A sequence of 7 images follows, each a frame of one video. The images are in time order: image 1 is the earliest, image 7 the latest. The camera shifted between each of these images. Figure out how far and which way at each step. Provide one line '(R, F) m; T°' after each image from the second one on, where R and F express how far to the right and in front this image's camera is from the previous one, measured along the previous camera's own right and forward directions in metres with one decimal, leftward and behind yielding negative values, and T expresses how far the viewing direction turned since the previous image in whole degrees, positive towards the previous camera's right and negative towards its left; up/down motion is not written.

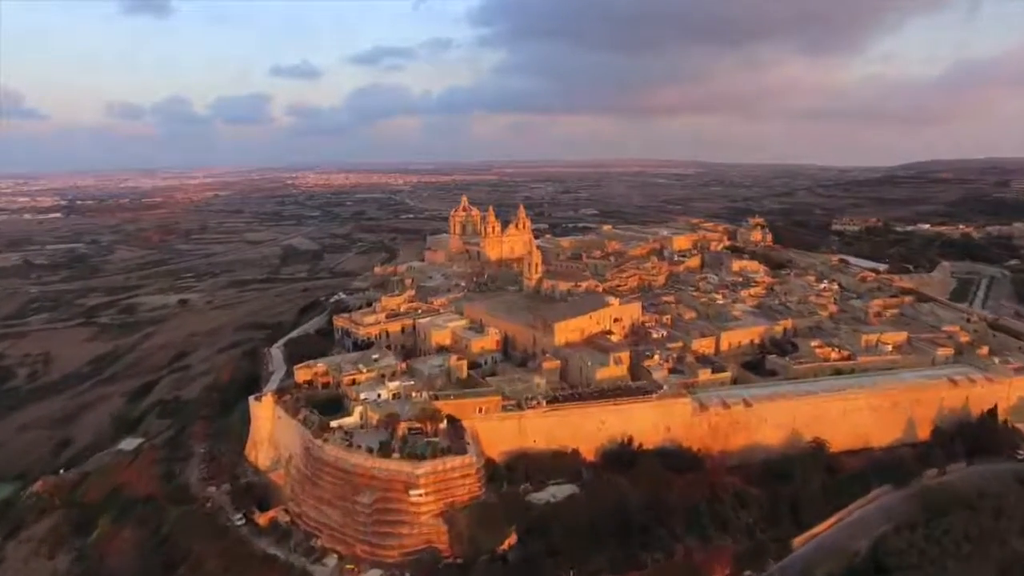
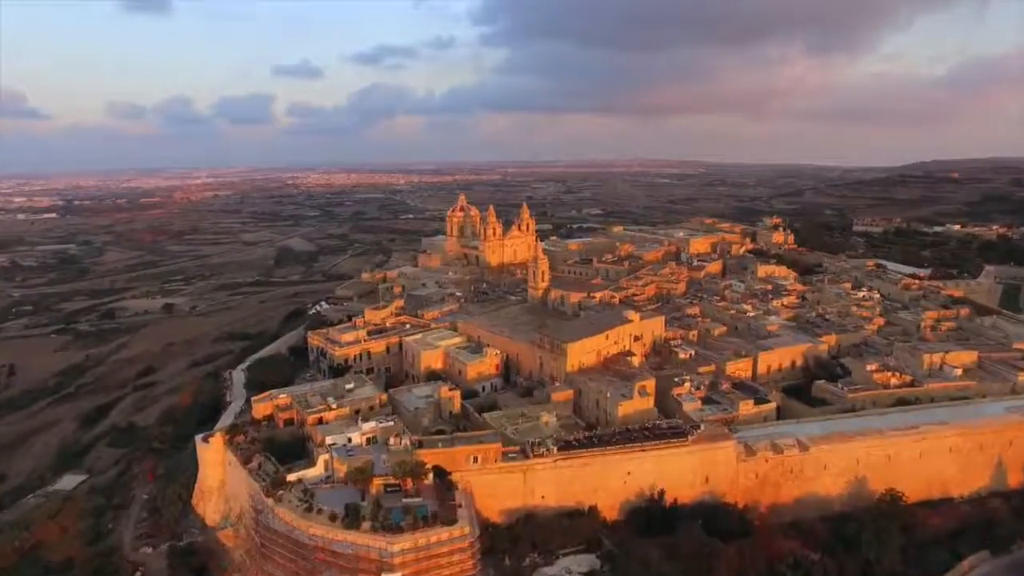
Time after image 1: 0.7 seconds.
(0.0, +6.2) m; 0°
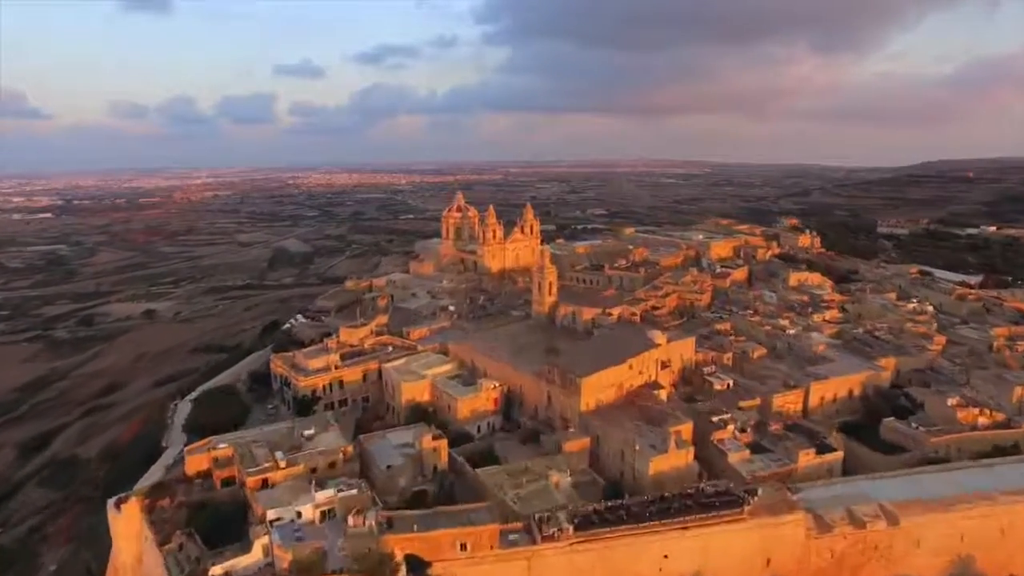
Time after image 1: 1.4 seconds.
(0.0, +6.3) m; 0°
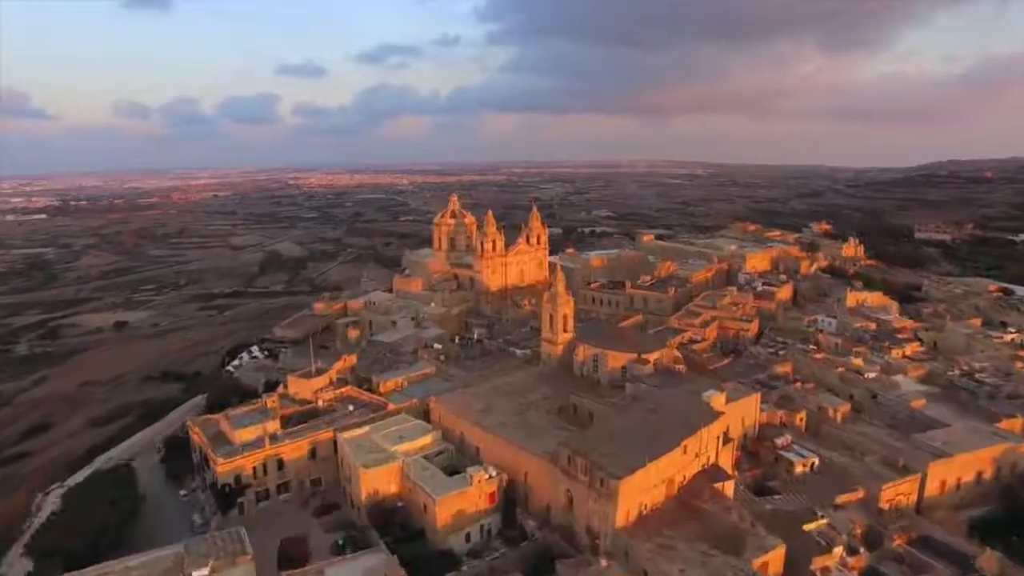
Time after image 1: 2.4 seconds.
(0.0, +8.6) m; 0°
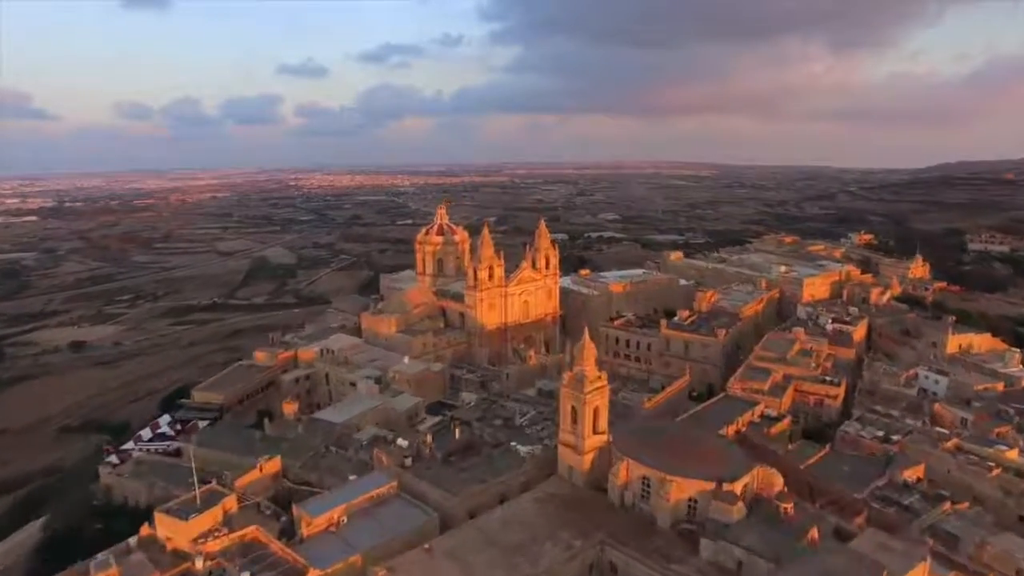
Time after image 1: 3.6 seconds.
(0.0, +10.2) m; 0°
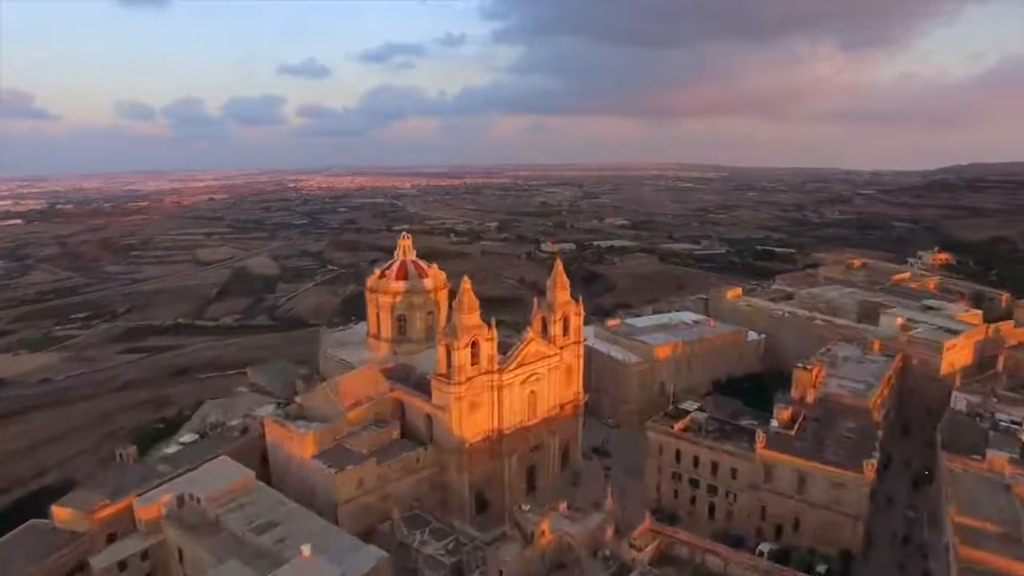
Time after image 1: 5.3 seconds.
(+0.2, +14.1) m; 0°
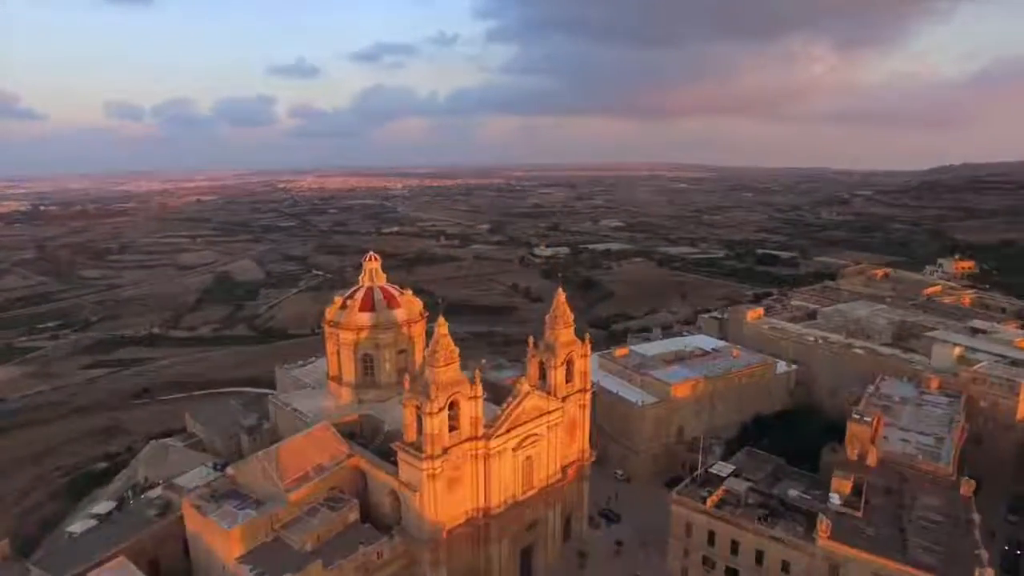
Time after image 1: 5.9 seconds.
(+0.1, +5.0) m; +1°
